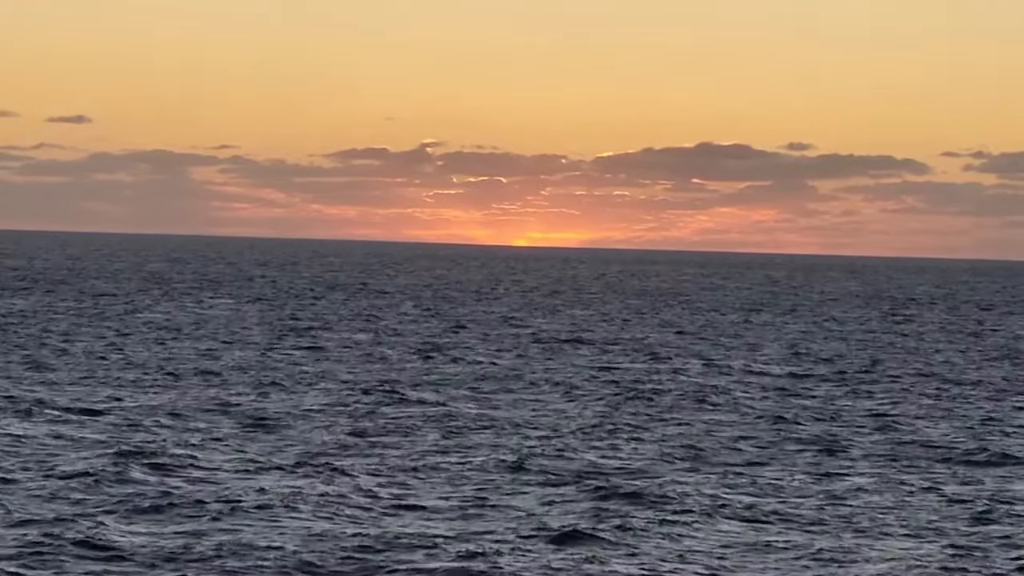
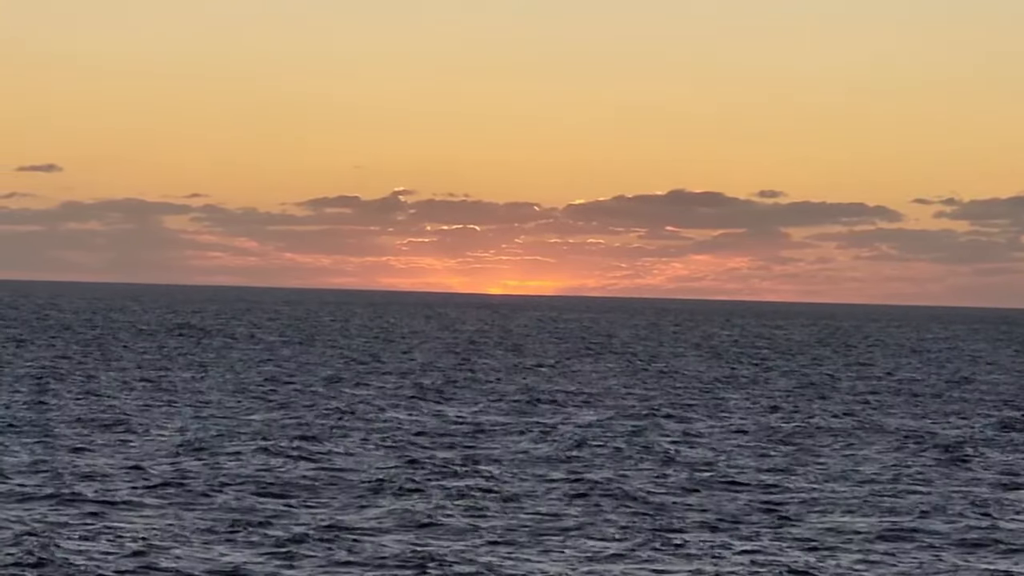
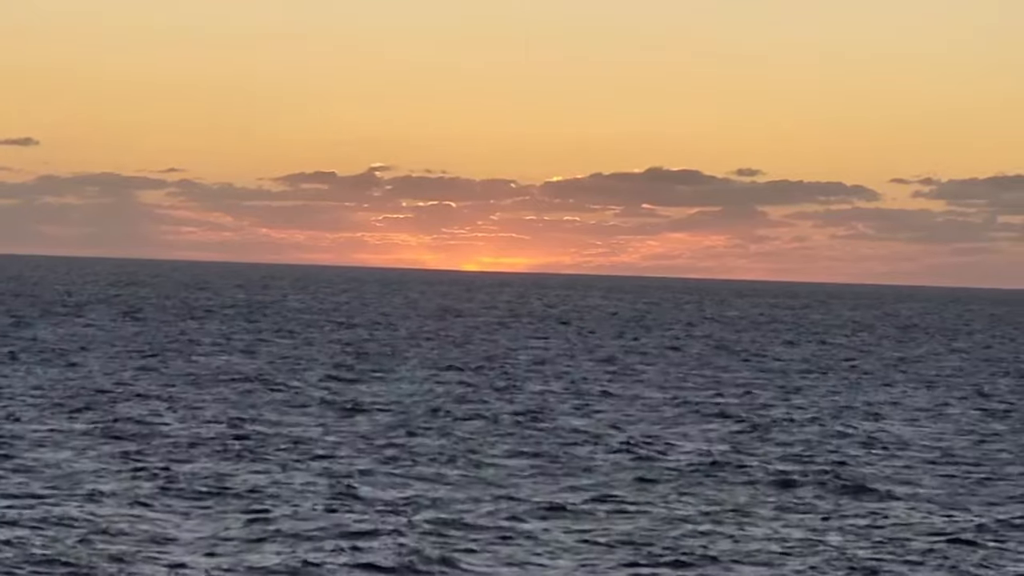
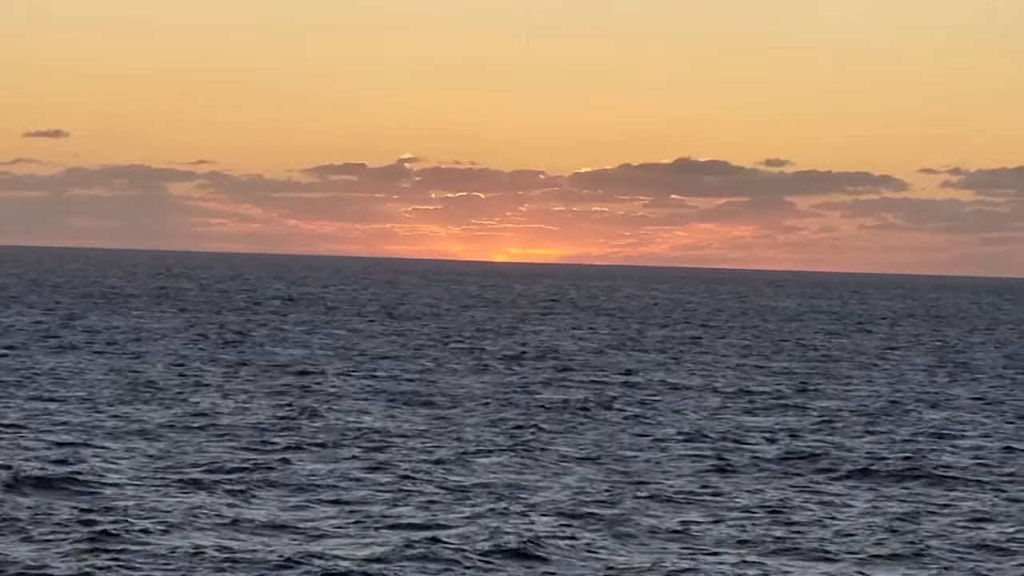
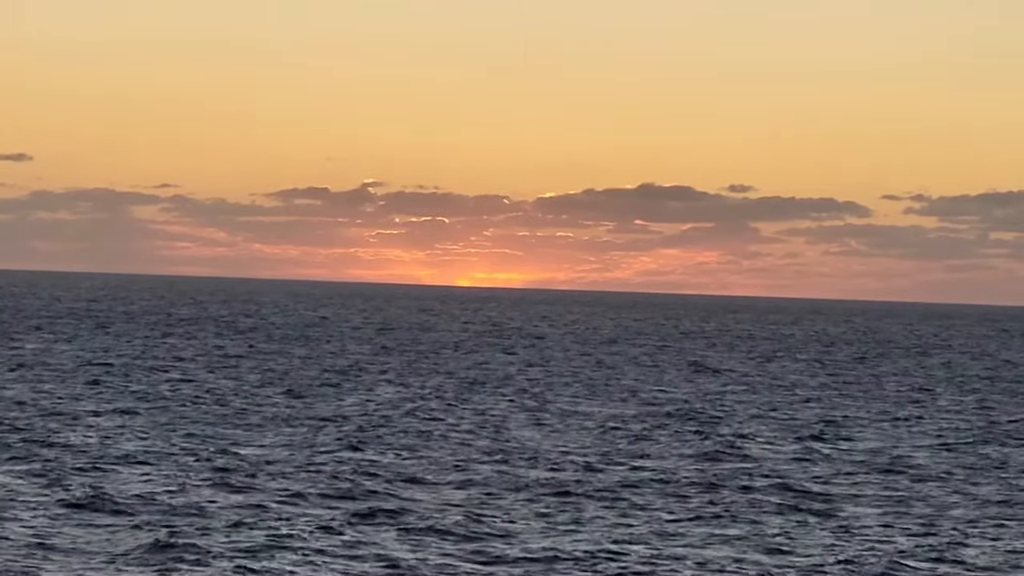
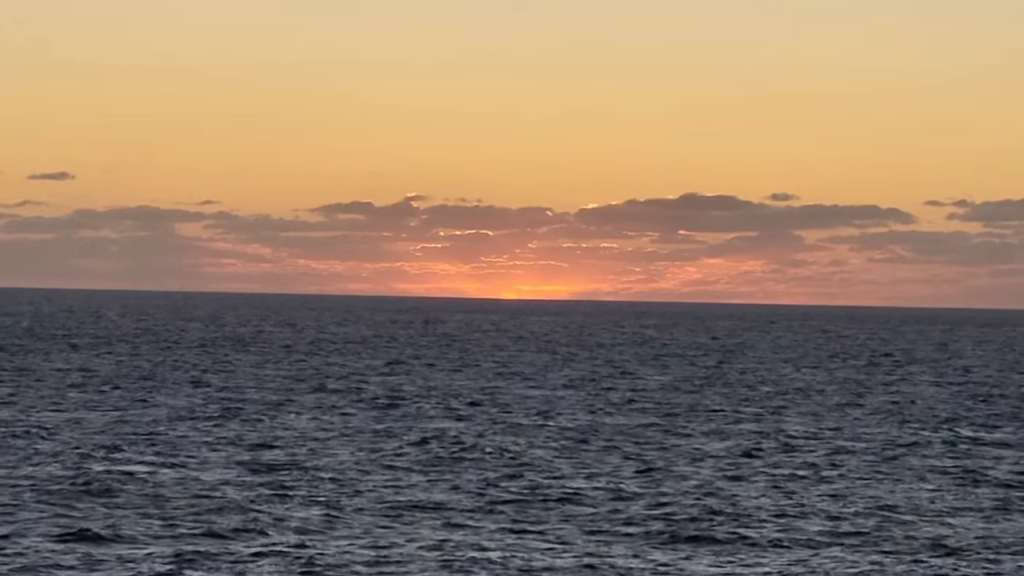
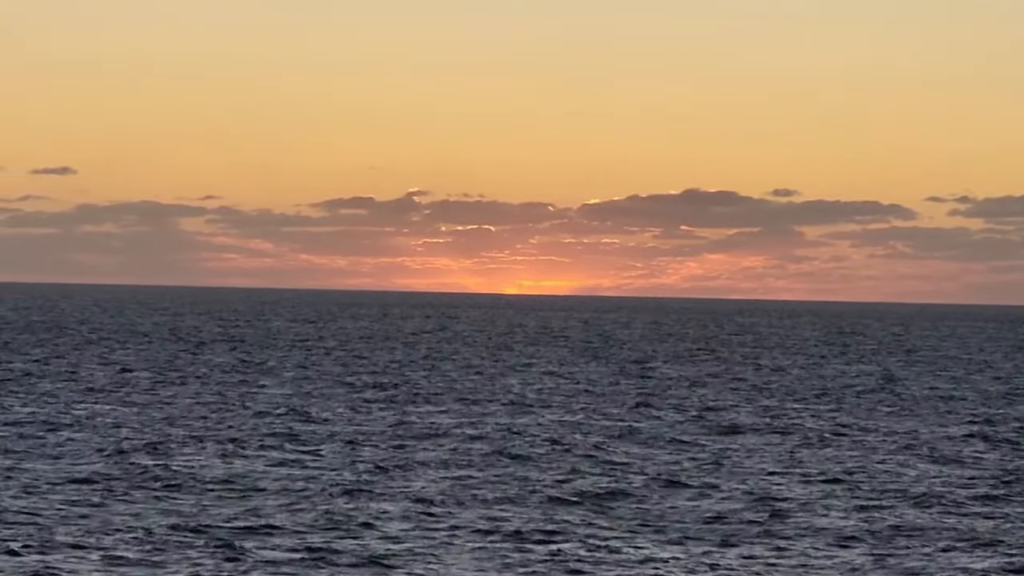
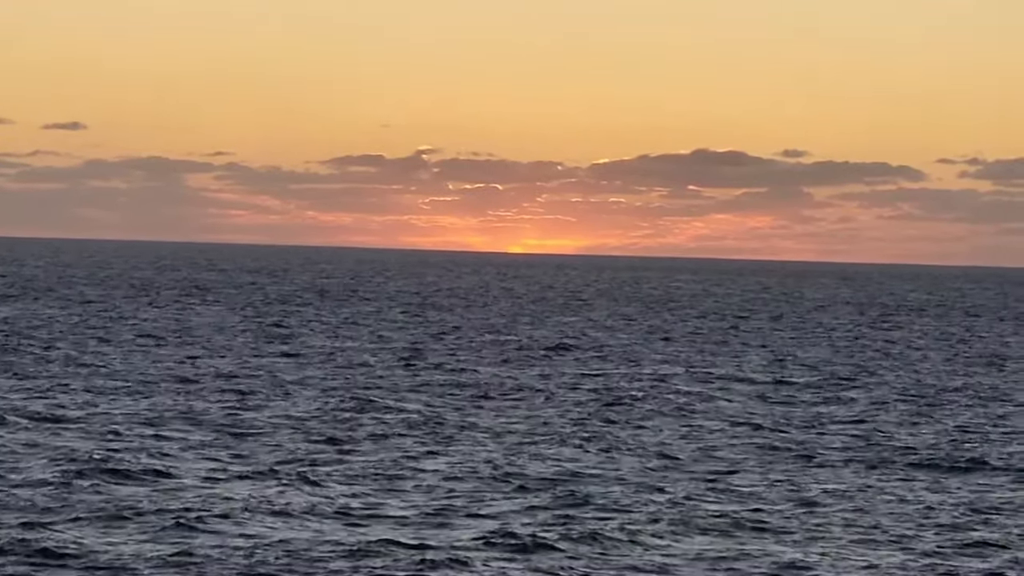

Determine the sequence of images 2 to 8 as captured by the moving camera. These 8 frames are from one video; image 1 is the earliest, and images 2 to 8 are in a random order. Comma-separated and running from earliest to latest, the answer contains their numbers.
8, 4, 3, 5, 2, 7, 6
